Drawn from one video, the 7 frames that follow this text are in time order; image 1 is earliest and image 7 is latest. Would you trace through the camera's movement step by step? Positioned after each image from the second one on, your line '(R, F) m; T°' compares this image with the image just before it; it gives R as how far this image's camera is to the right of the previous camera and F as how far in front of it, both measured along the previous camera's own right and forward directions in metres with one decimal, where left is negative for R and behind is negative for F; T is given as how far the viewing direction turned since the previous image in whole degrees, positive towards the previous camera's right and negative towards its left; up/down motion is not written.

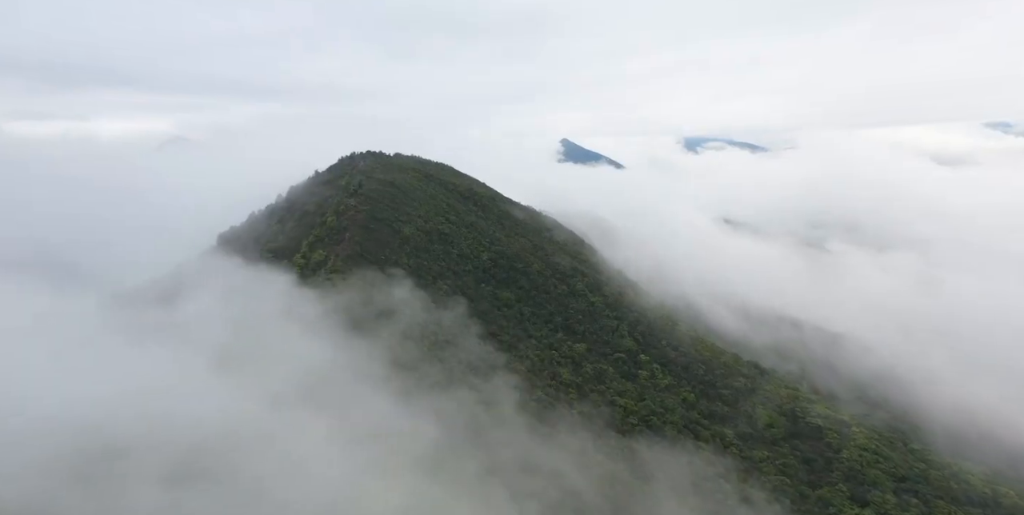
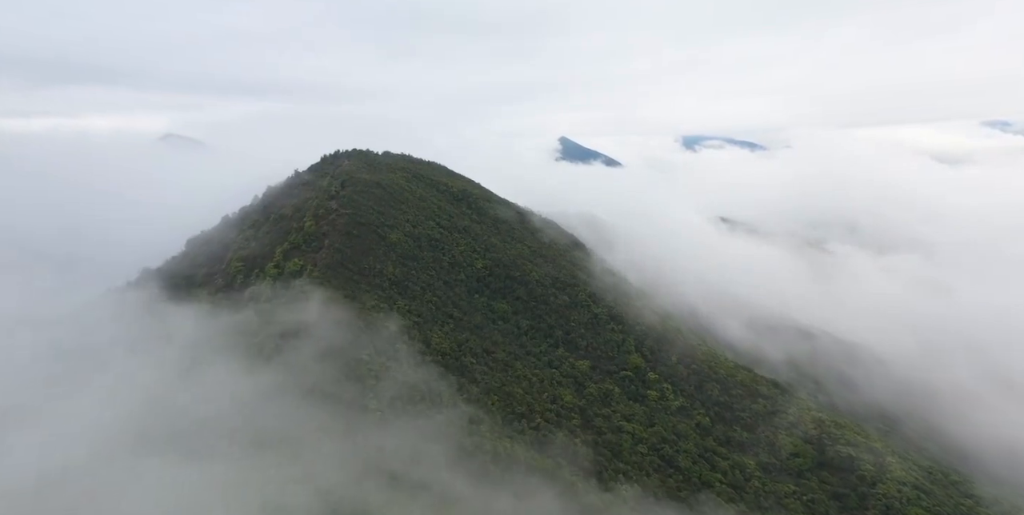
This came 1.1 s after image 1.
(+0.3, +6.0) m; 0°
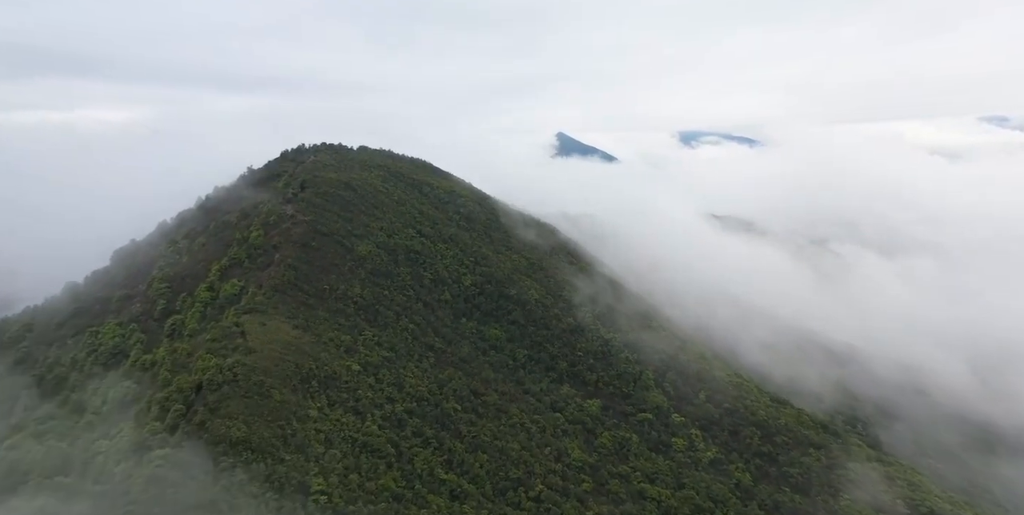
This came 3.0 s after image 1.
(+0.3, +11.2) m; 0°
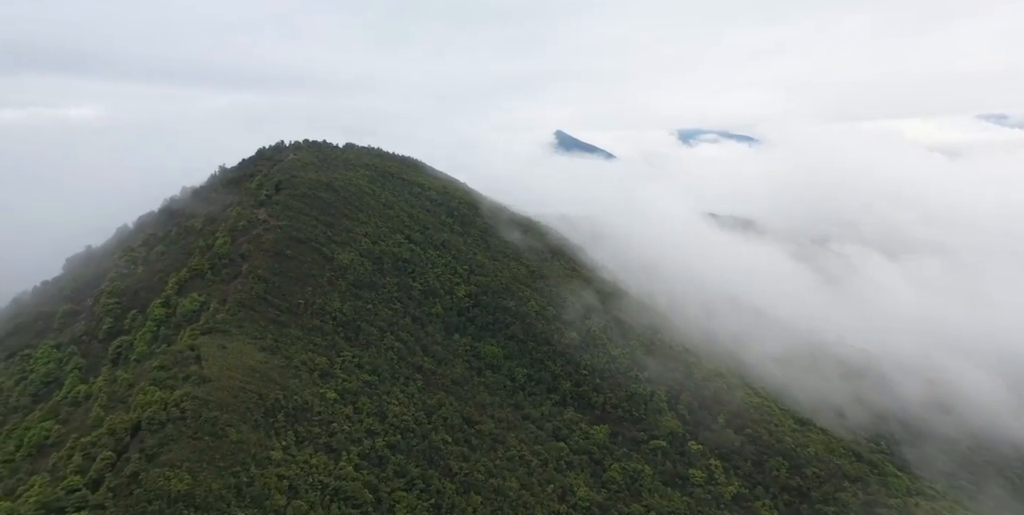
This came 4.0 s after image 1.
(+0.1, +5.4) m; 0°
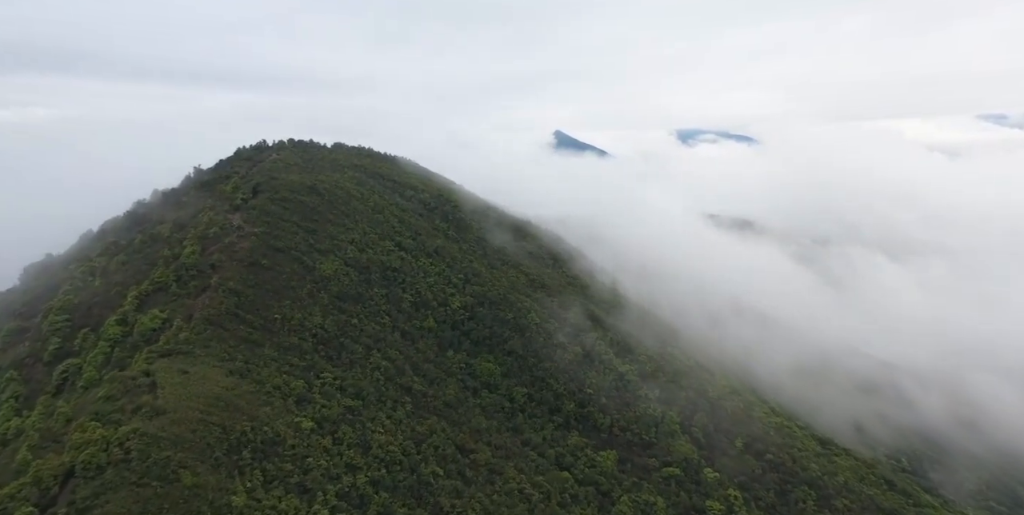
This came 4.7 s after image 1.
(+0.1, +4.1) m; 0°
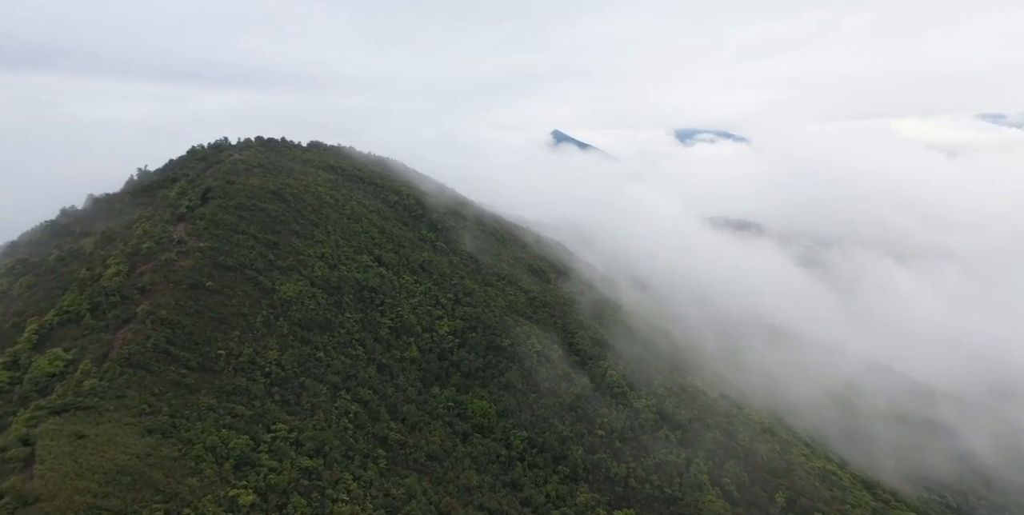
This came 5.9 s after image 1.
(+0.1, +7.1) m; 0°
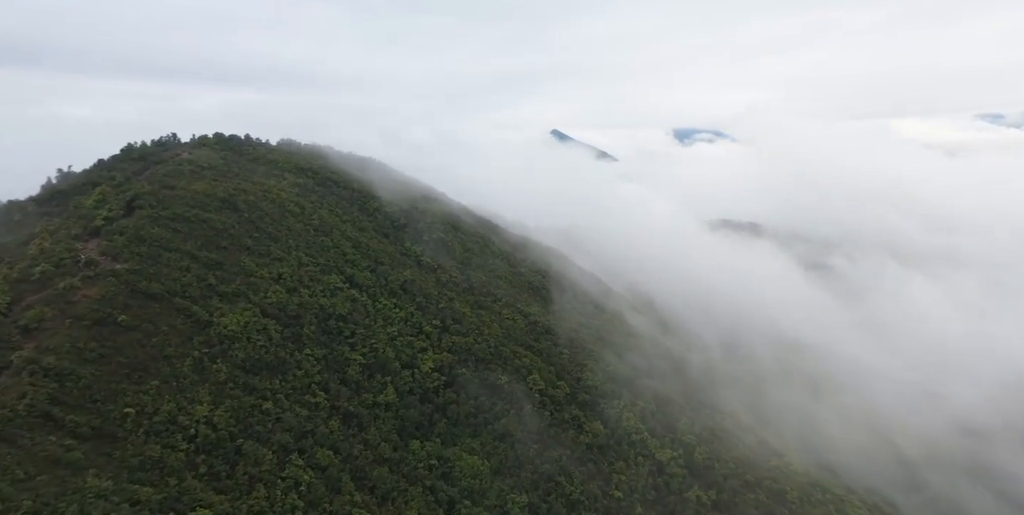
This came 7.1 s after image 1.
(+0.1, +7.3) m; 0°
